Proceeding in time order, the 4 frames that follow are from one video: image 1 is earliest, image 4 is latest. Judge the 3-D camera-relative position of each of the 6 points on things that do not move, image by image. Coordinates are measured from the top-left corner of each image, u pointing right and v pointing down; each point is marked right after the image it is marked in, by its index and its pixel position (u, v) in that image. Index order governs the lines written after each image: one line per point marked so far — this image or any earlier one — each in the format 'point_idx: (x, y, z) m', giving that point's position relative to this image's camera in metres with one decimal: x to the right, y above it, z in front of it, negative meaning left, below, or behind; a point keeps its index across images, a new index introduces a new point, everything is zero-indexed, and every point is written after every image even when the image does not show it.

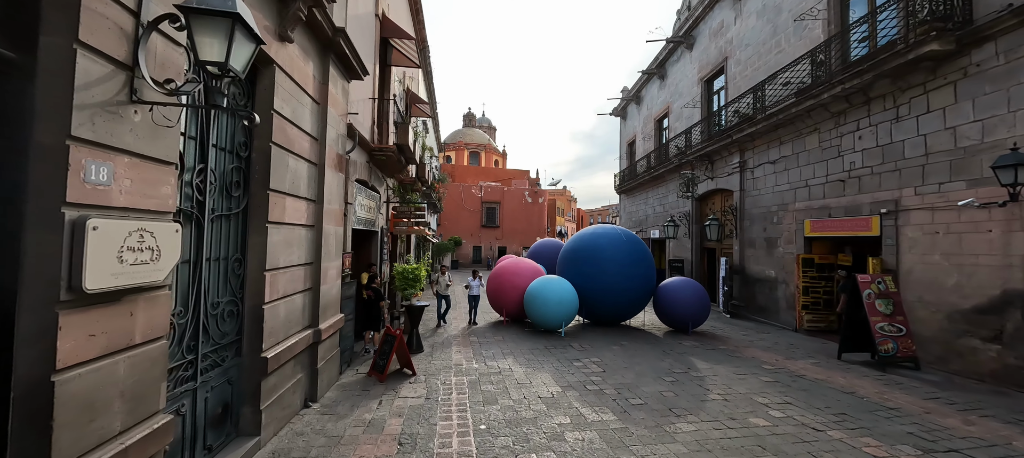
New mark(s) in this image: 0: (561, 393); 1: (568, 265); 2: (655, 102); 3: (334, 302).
0: (+0.6, -2.2, +5.0) m
1: (+1.4, -0.9, +10.0) m
2: (+6.9, +6.2, +18.7) m
3: (-2.4, -1.0, +5.2) m
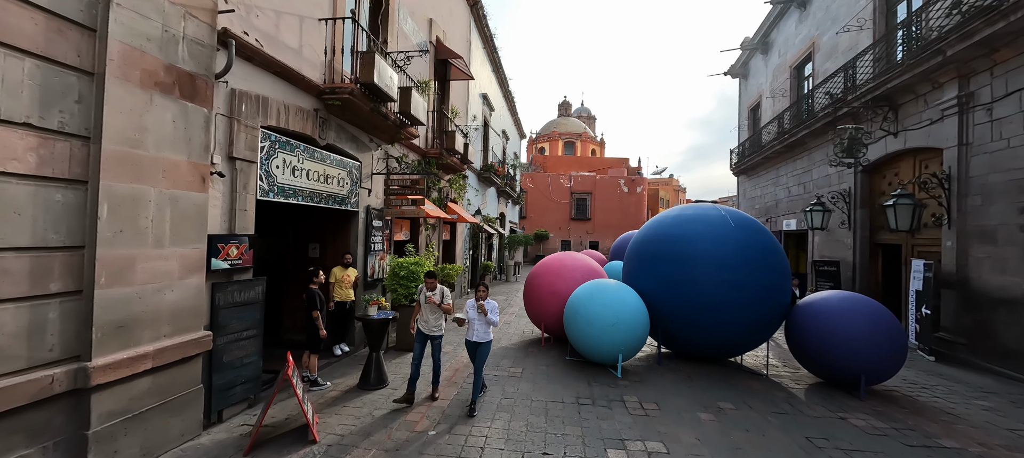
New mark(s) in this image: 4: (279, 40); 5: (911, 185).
0: (+0.1, -1.9, +2.2) m
1: (+2.2, -0.6, +6.8) m
2: (+9.9, +6.6, +13.6) m
3: (-2.8, -0.7, +3.1) m
4: (-2.6, +2.1, +4.3) m
5: (+8.4, +0.9, +8.1) m
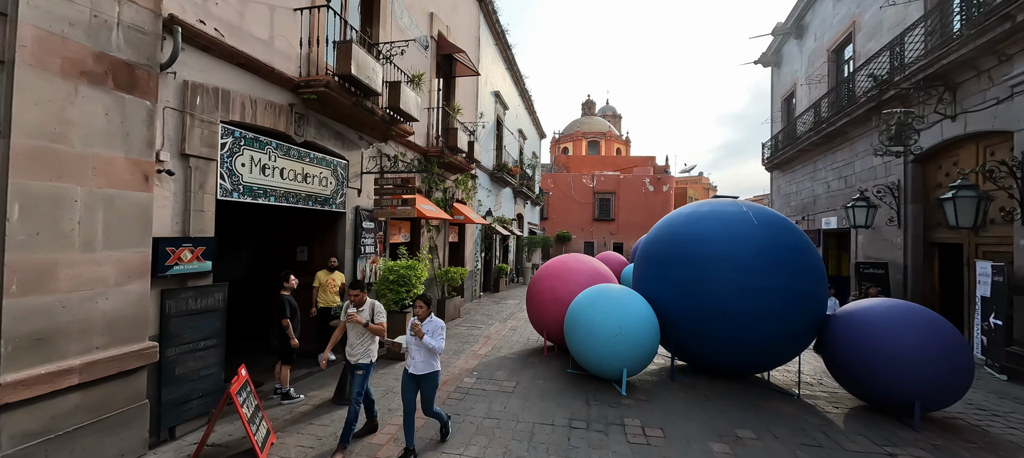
0: (-0.2, -1.9, +1.7) m
1: (+2.2, -0.6, +6.1) m
2: (+10.3, +6.6, +12.4) m
3: (-3.1, -0.7, +2.9) m
4: (-2.8, +2.1, +4.0) m
5: (+8.5, +1.0, +7.0) m
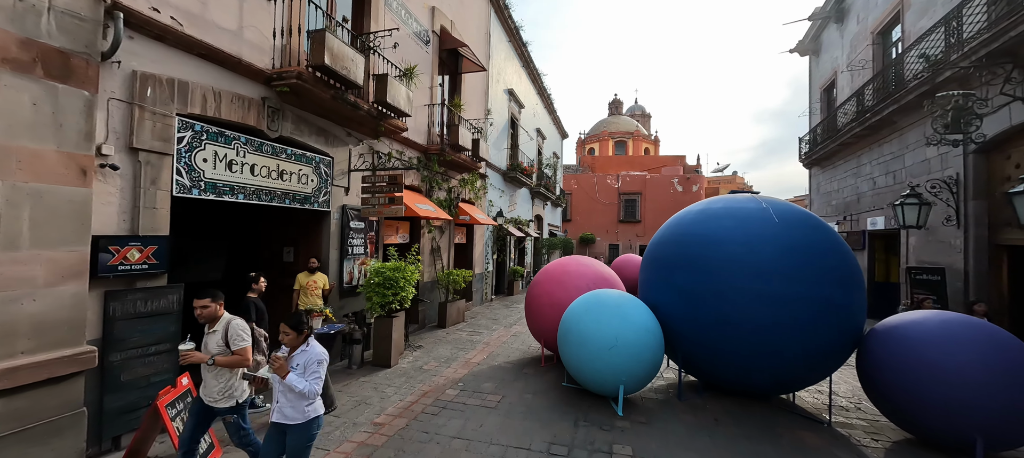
0: (-0.7, -1.8, +1.3) m
1: (+2.1, -0.6, +5.6) m
2: (+10.6, +6.6, +11.3) m
3: (-3.4, -0.7, +2.7) m
4: (-3.1, +2.1, +3.9) m
5: (+8.4, +1.0, +6.0) m
